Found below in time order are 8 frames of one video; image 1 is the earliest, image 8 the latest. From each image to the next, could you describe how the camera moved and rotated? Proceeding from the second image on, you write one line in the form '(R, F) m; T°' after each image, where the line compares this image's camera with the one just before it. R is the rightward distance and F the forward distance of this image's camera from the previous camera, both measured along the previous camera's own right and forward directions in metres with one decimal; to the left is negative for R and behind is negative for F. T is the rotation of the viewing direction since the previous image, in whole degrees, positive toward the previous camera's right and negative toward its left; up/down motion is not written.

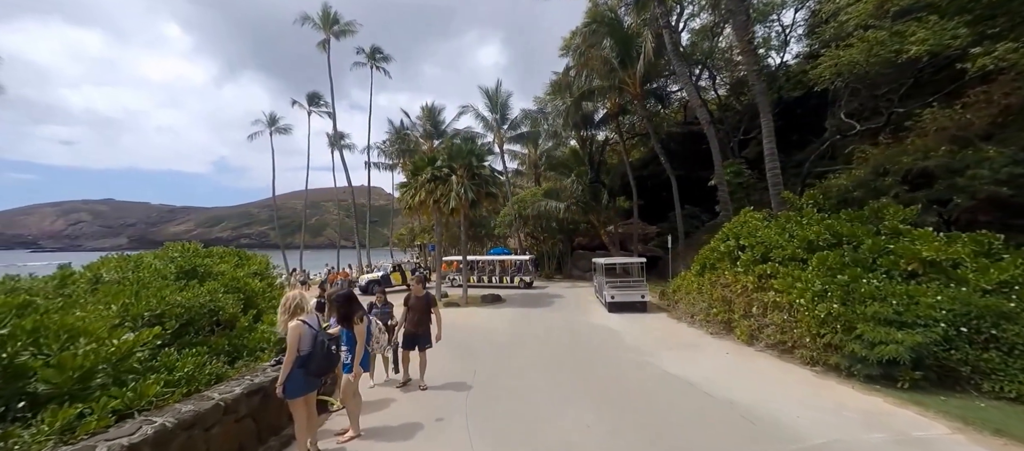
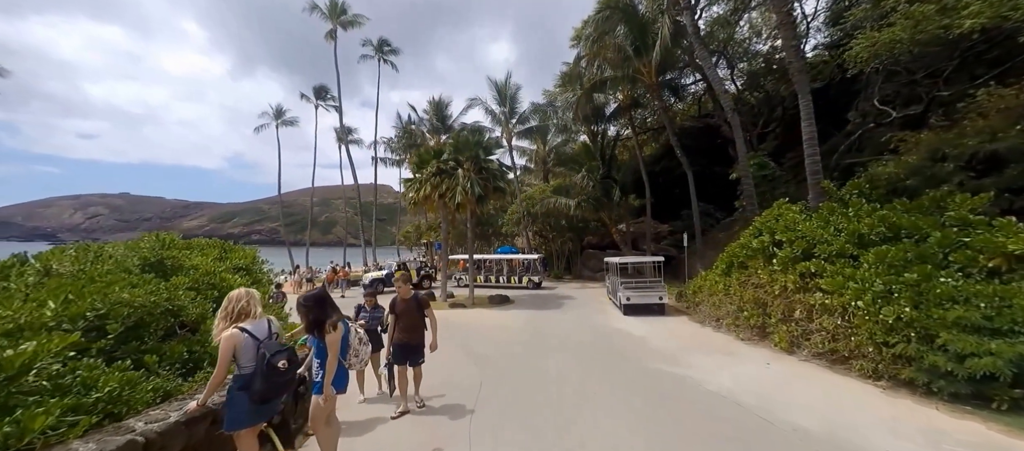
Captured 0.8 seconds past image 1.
(-0.1, +0.9) m; -1°
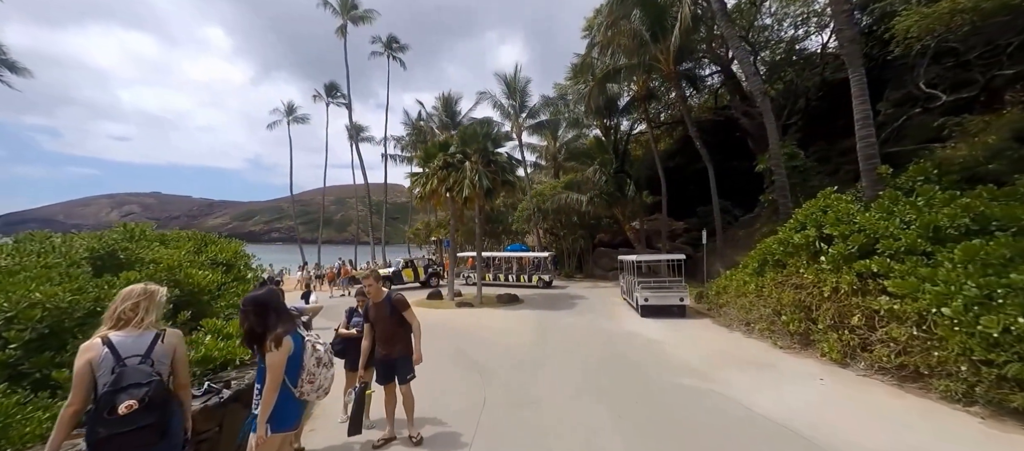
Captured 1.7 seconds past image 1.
(0.0, +1.0) m; -1°
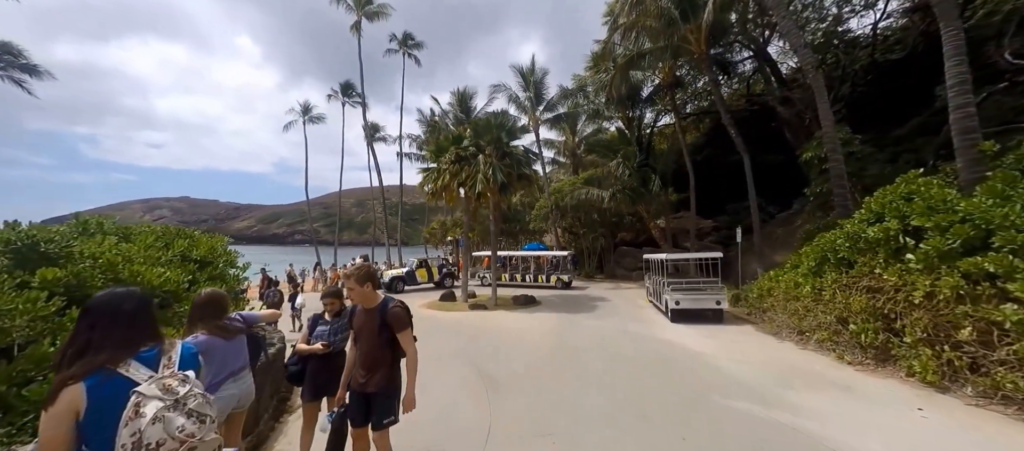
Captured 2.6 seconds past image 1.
(+0.1, +1.2) m; -3°
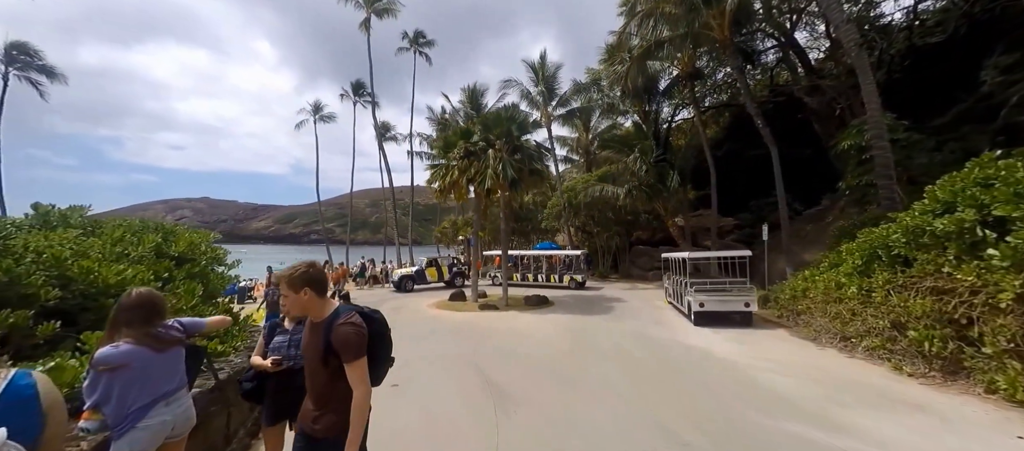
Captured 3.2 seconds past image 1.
(0.0, +0.8) m; -2°
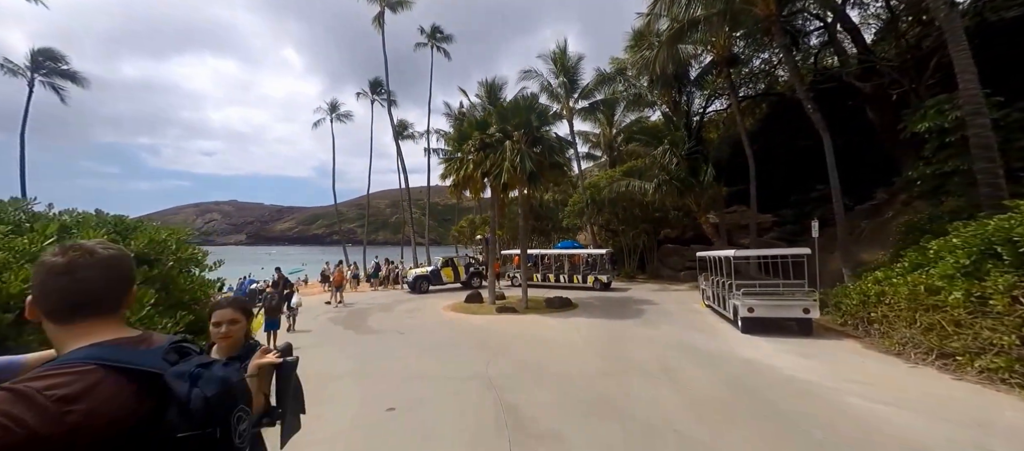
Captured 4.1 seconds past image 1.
(-0.1, +1.3) m; -3°
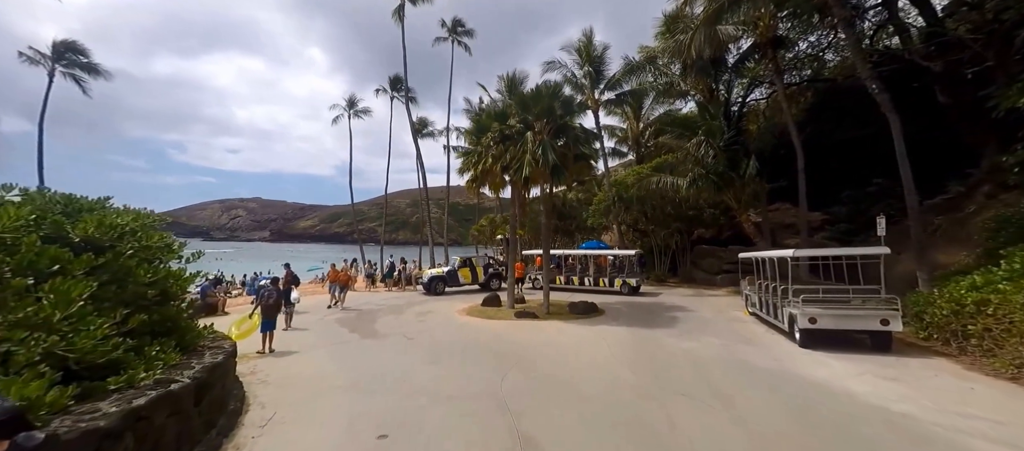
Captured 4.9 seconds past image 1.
(0.0, +1.3) m; -3°
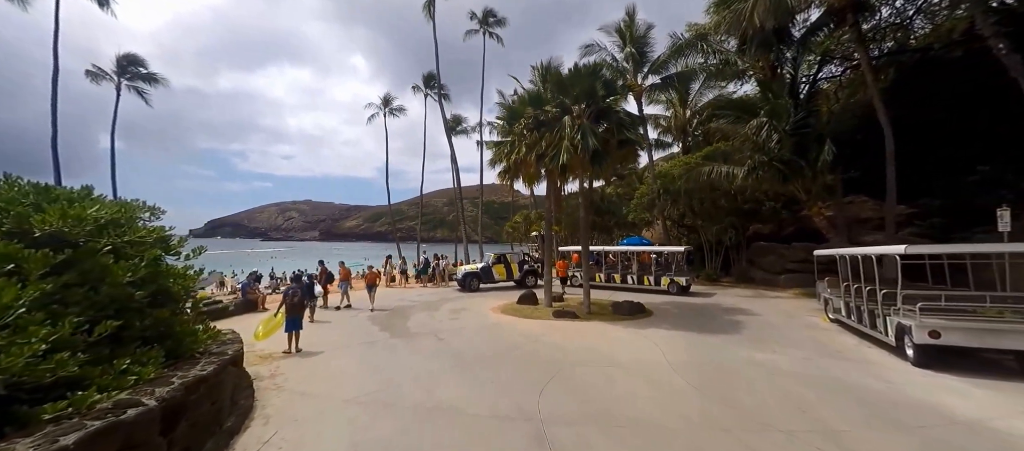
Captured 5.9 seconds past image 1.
(-0.1, +1.4) m; -5°
